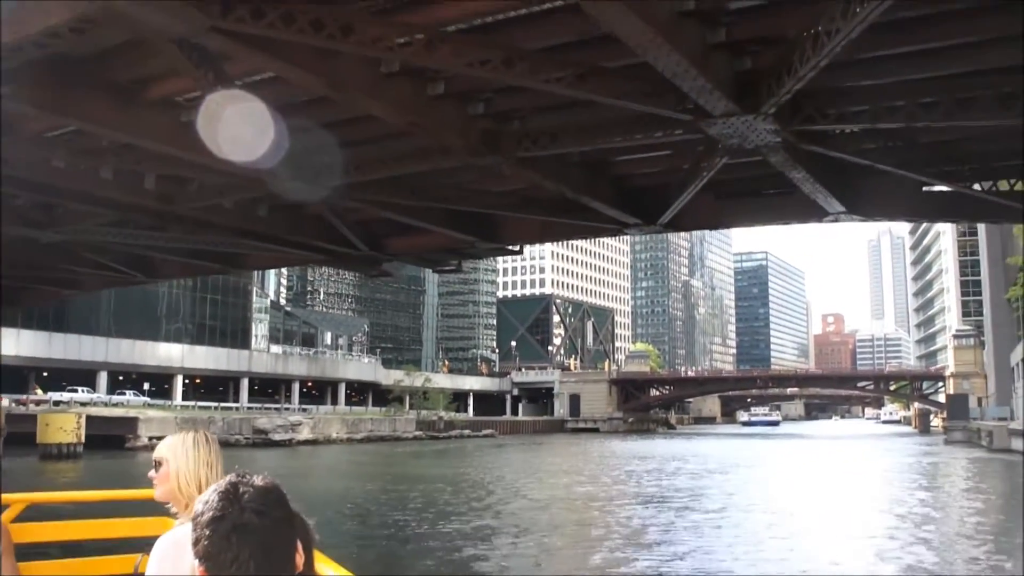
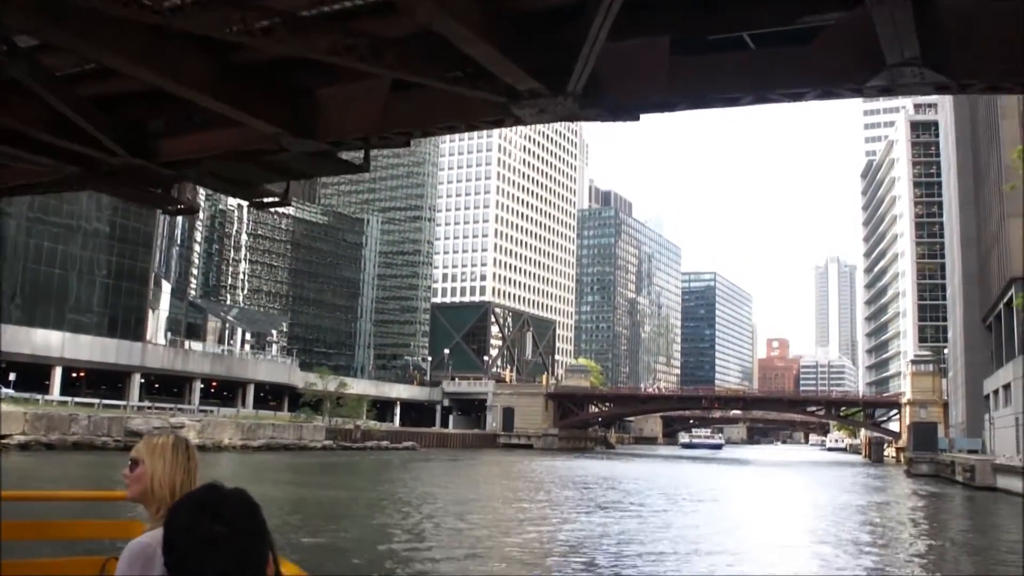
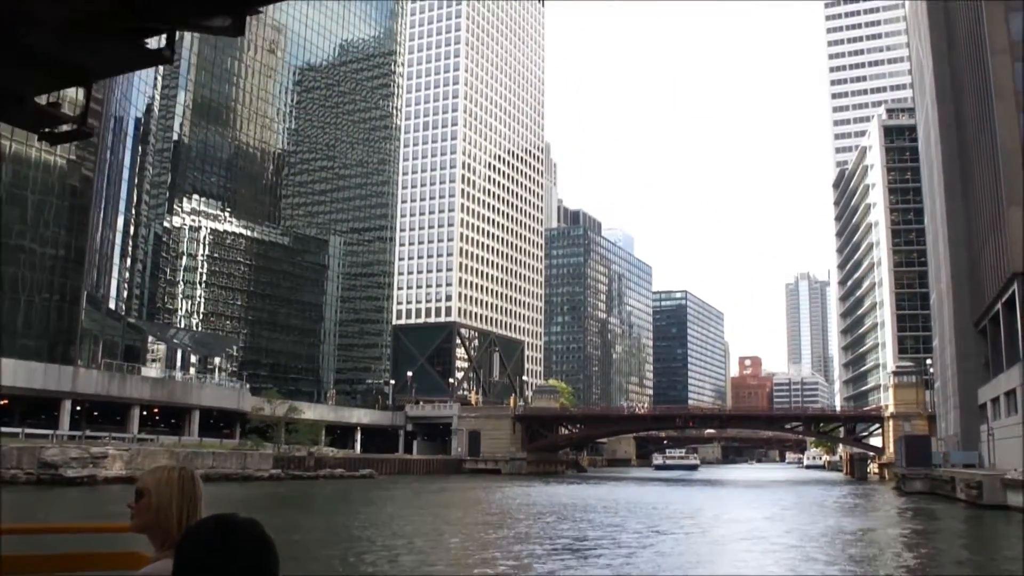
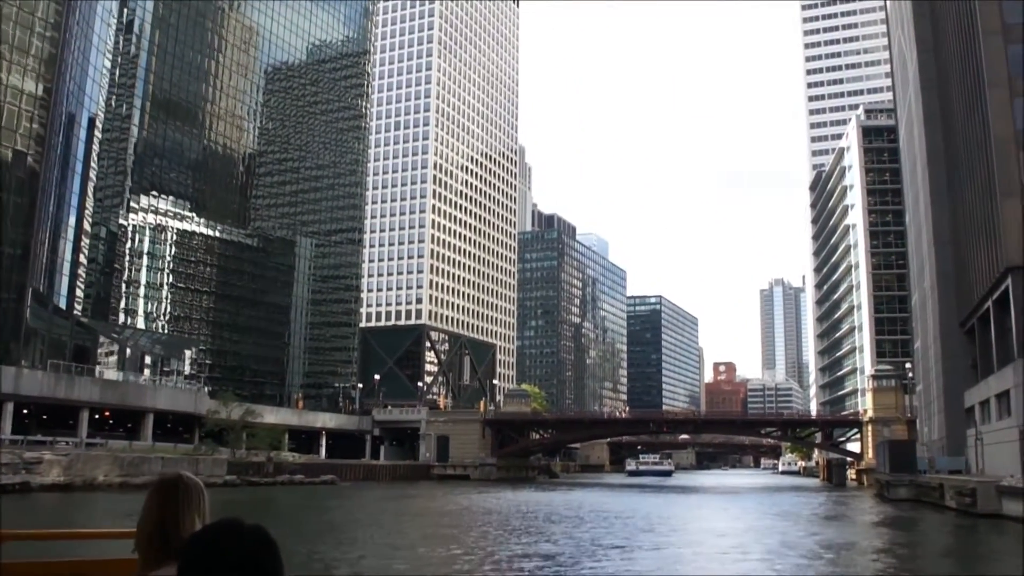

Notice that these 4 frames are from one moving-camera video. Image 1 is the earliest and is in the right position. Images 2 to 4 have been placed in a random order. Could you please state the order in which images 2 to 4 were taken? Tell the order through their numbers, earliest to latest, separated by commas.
2, 3, 4
